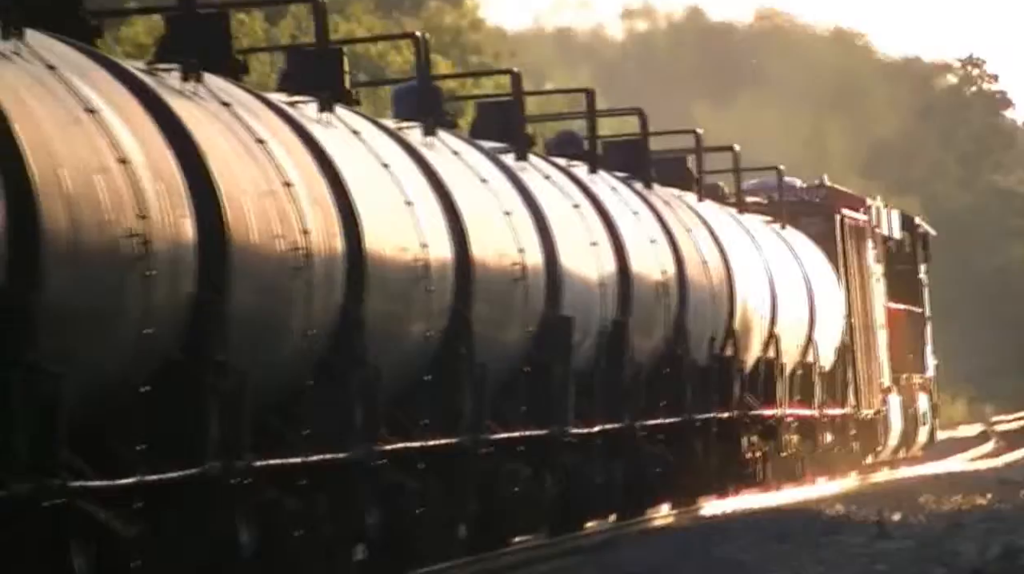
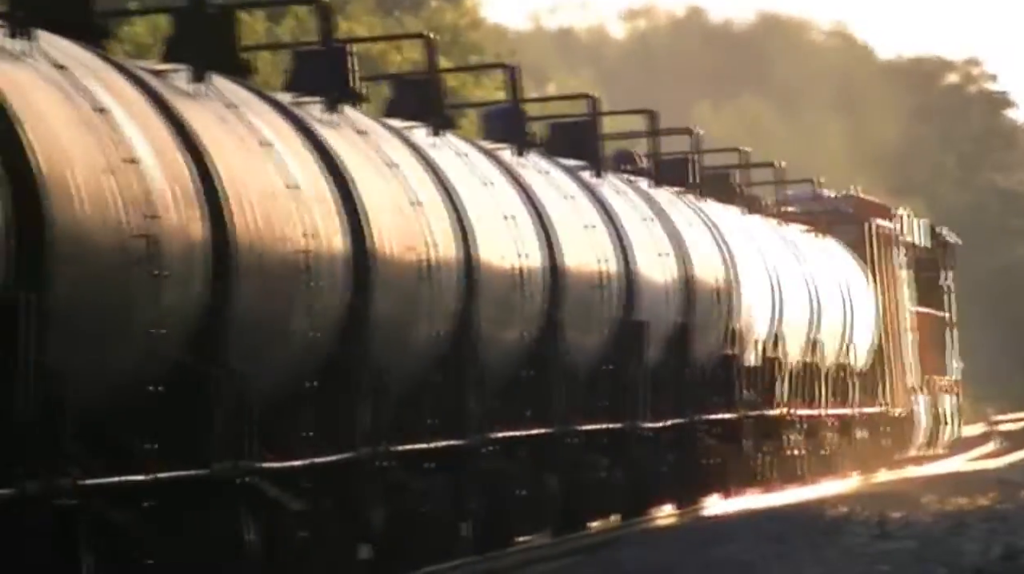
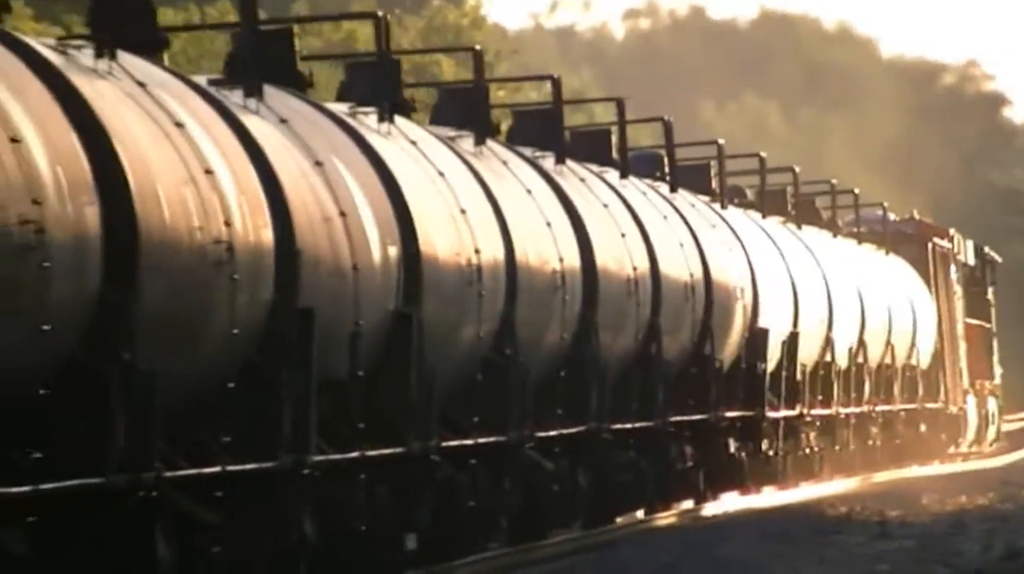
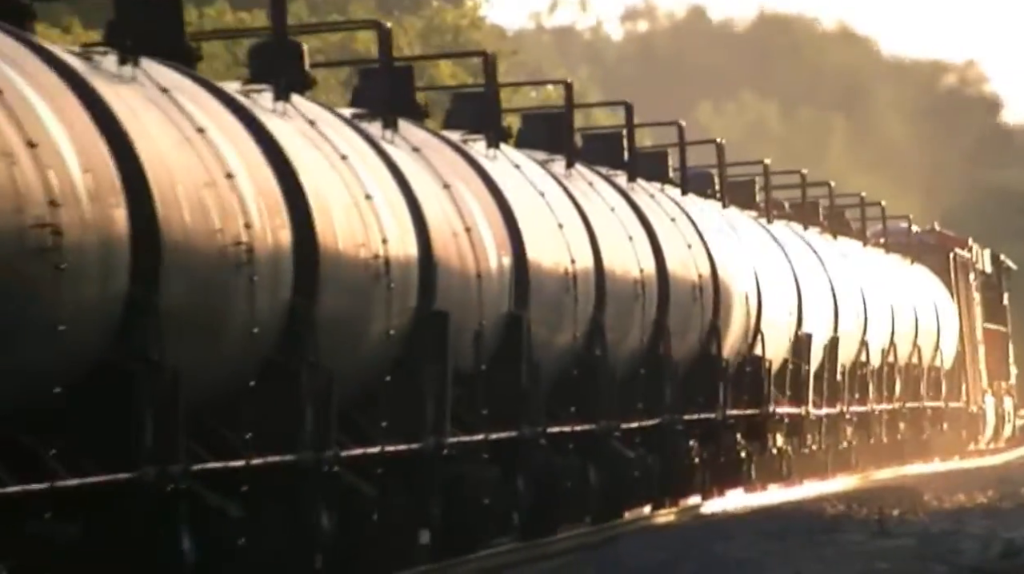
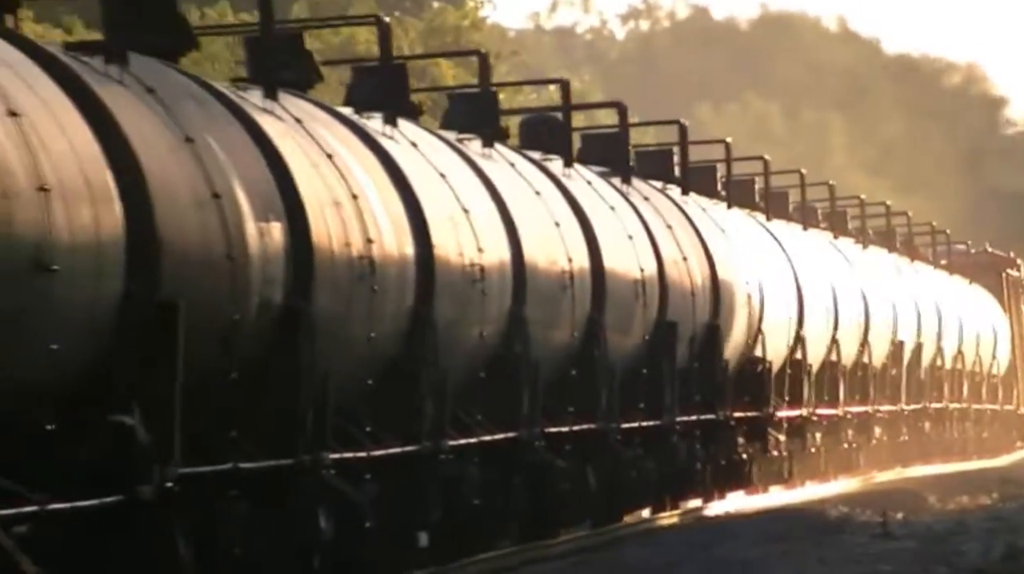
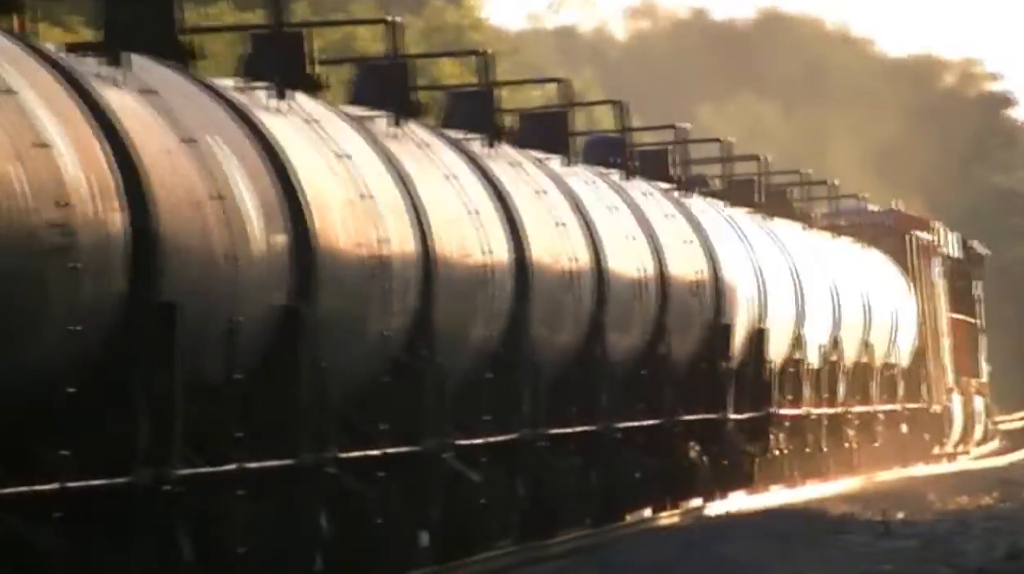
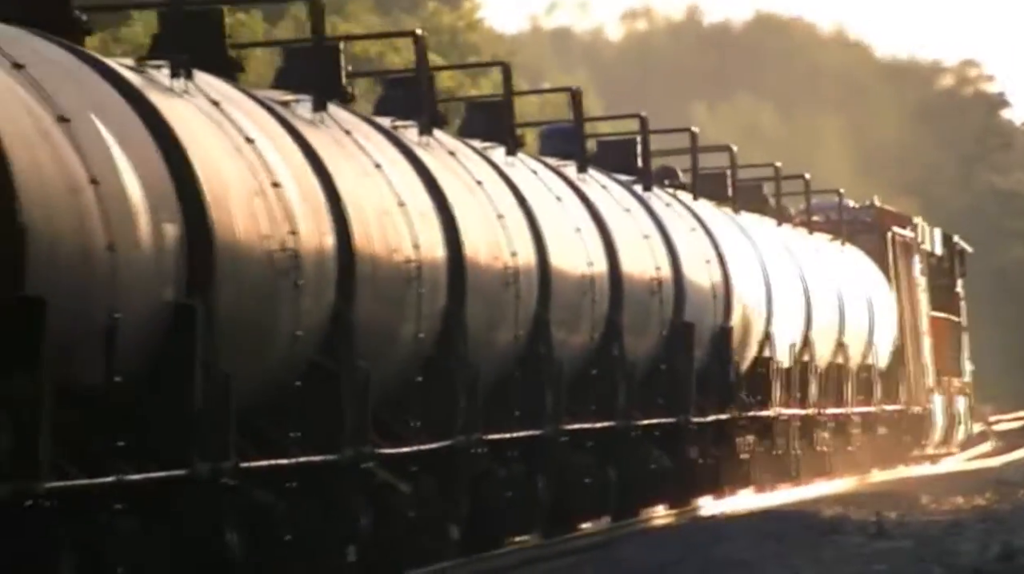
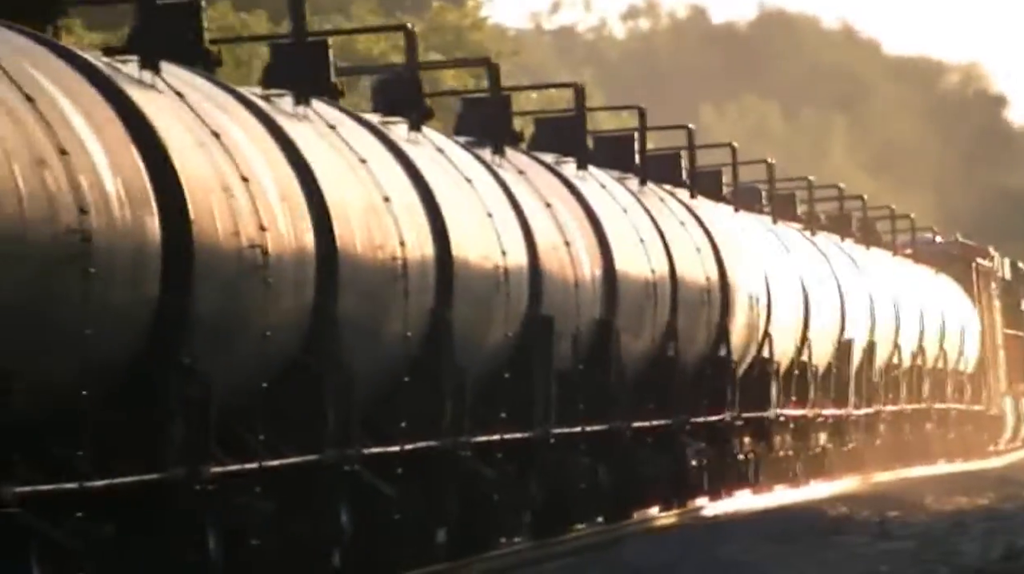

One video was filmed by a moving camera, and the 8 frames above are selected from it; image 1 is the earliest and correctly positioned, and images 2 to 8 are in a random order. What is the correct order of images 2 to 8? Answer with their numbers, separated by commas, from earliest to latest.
2, 7, 6, 3, 4, 8, 5
